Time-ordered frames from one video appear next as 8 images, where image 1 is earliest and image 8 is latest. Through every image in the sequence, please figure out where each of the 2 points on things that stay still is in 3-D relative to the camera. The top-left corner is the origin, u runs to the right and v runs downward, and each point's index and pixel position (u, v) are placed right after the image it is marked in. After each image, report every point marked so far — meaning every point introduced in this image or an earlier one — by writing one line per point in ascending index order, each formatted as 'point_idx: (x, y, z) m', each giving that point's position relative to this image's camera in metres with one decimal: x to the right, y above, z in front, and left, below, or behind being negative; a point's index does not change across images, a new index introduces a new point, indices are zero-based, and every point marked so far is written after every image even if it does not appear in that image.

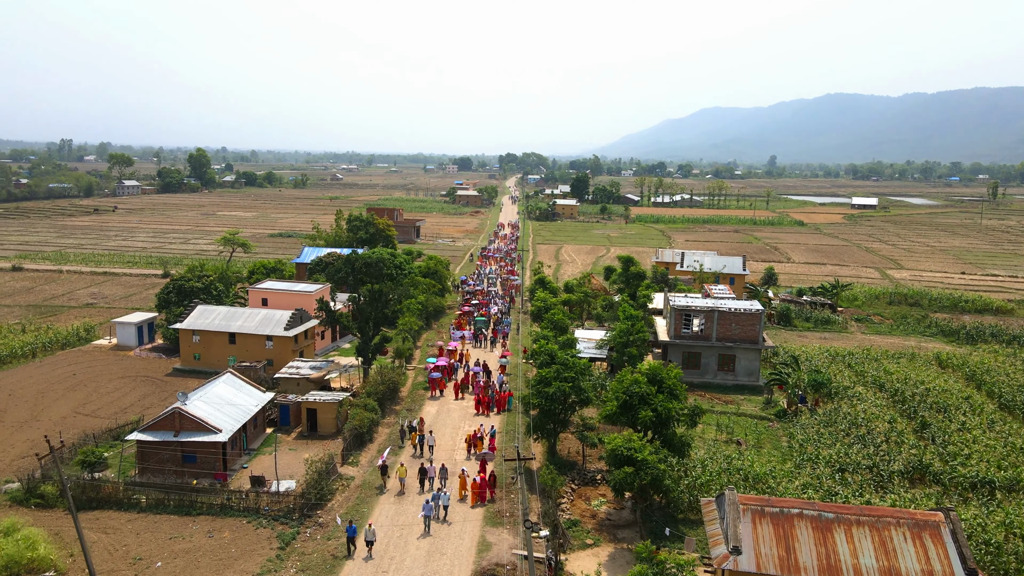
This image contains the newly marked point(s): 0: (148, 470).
0: (-9.4, -4.7, +19.0) m
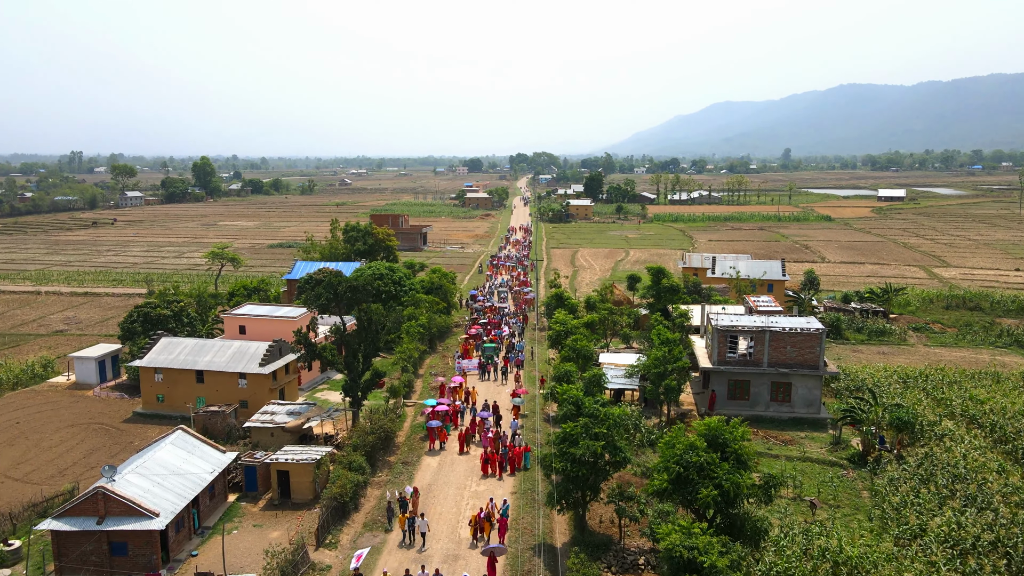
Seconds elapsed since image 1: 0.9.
0: (-9.0, -5.6, +14.9) m
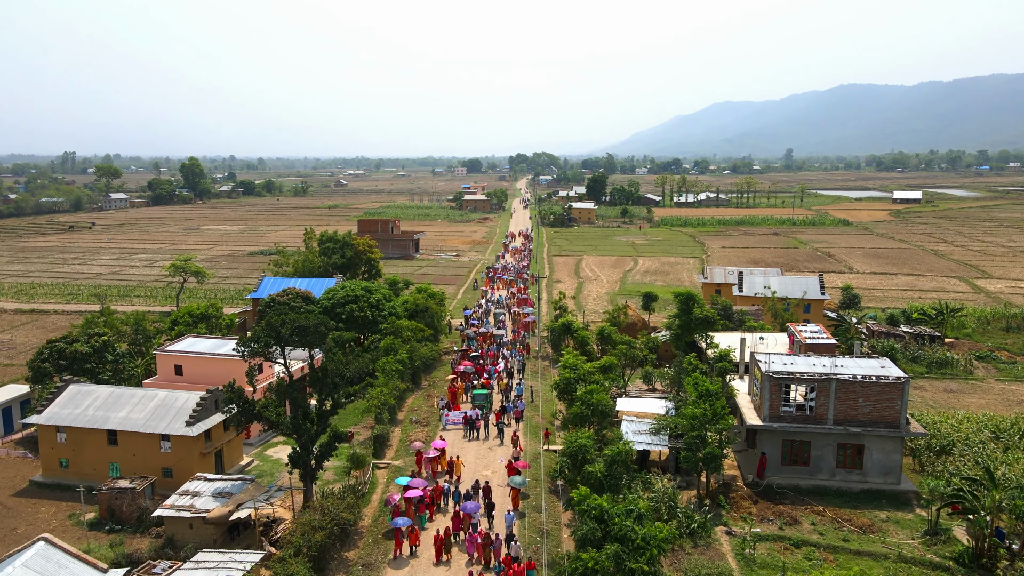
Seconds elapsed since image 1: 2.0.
0: (-9.1, -6.6, +9.8) m
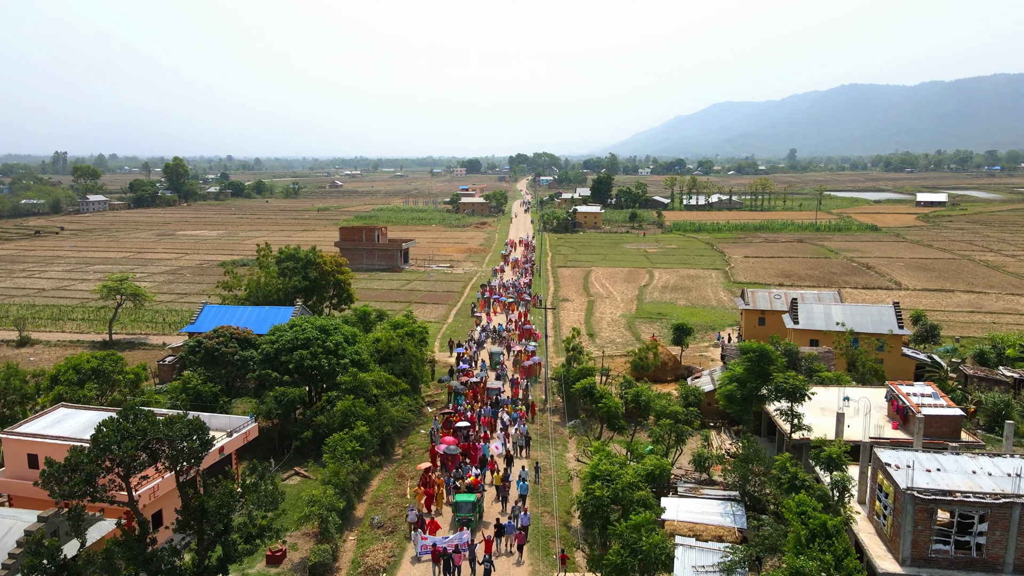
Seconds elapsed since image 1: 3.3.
0: (-9.1, -7.8, +2.9) m
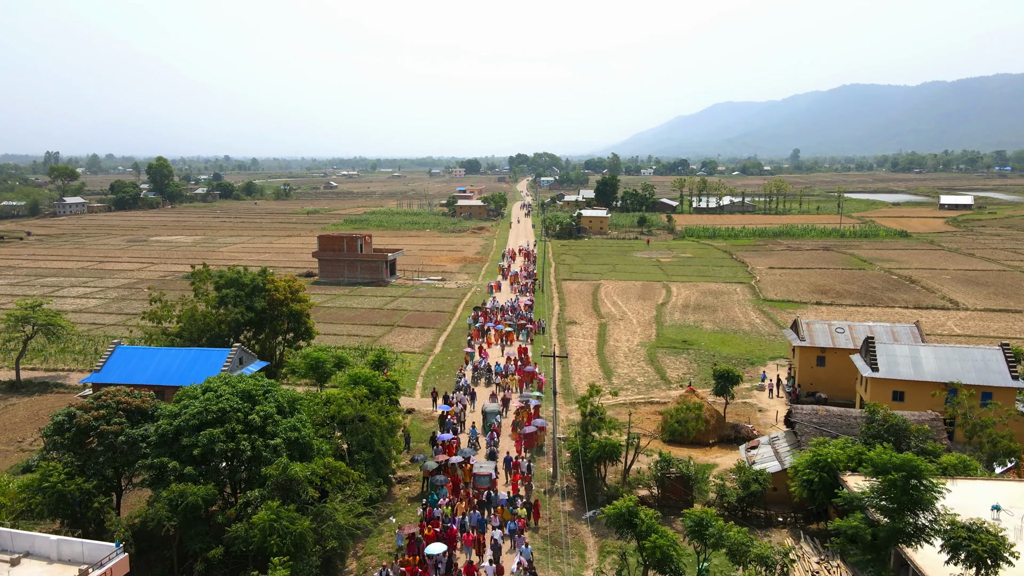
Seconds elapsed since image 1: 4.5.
0: (-9.1, -8.9, -3.5) m
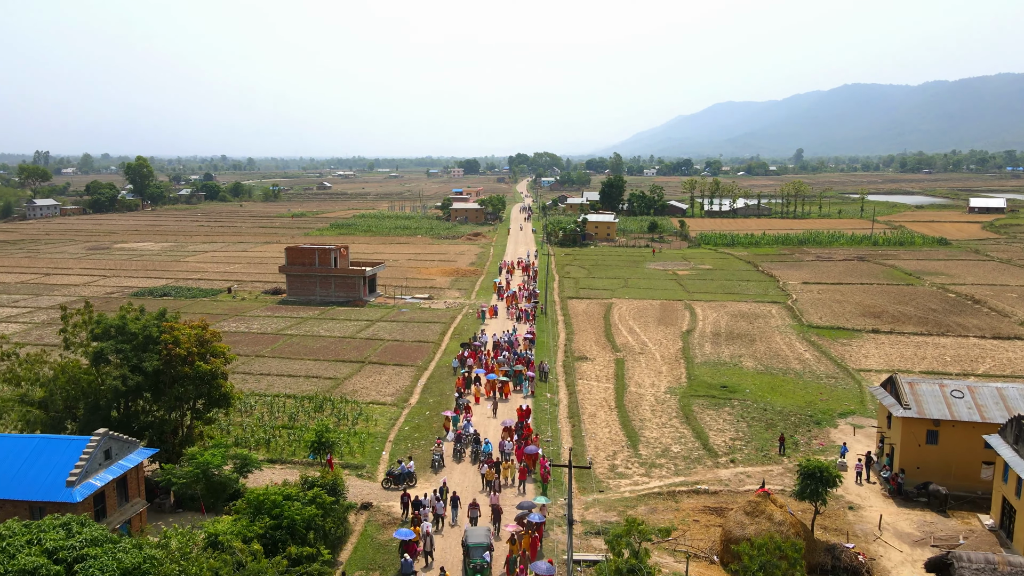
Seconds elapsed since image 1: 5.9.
0: (-9.3, -10.1, -10.5) m
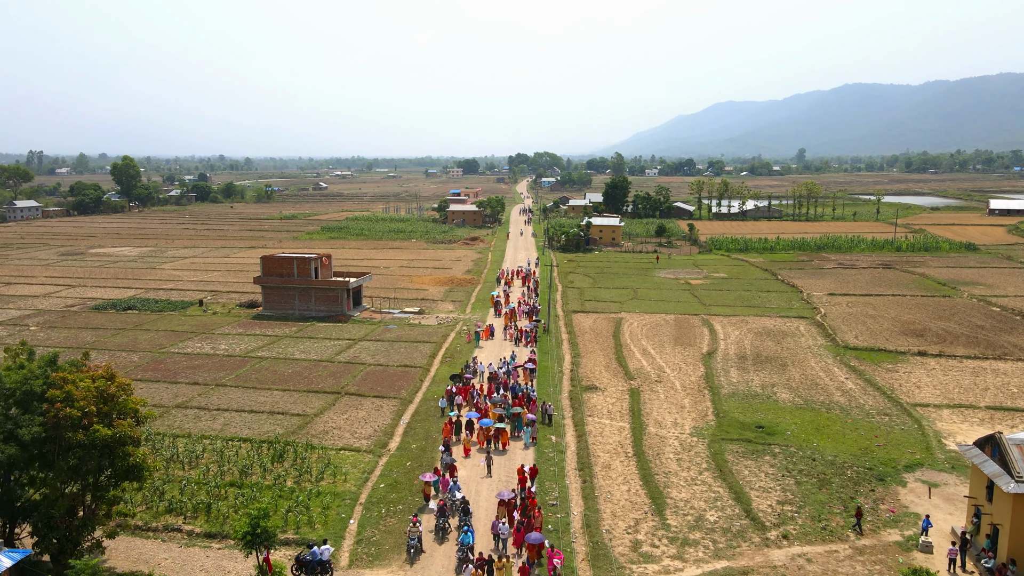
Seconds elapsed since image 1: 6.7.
0: (-9.3, -10.8, -14.8) m
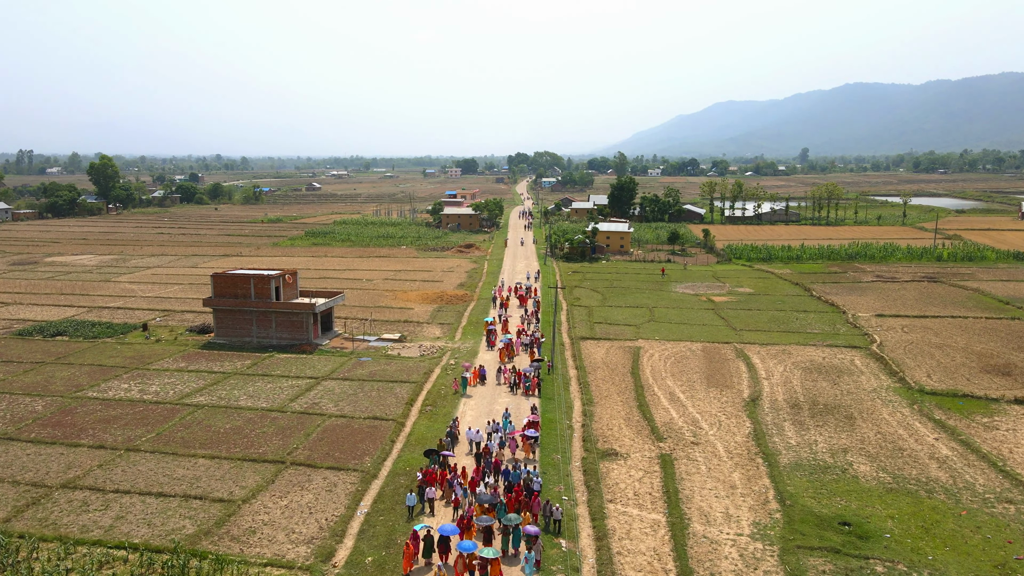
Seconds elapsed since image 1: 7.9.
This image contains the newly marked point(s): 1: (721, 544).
0: (-9.4, -12.0, -21.2) m
1: (+4.7, -5.8, +16.7) m
